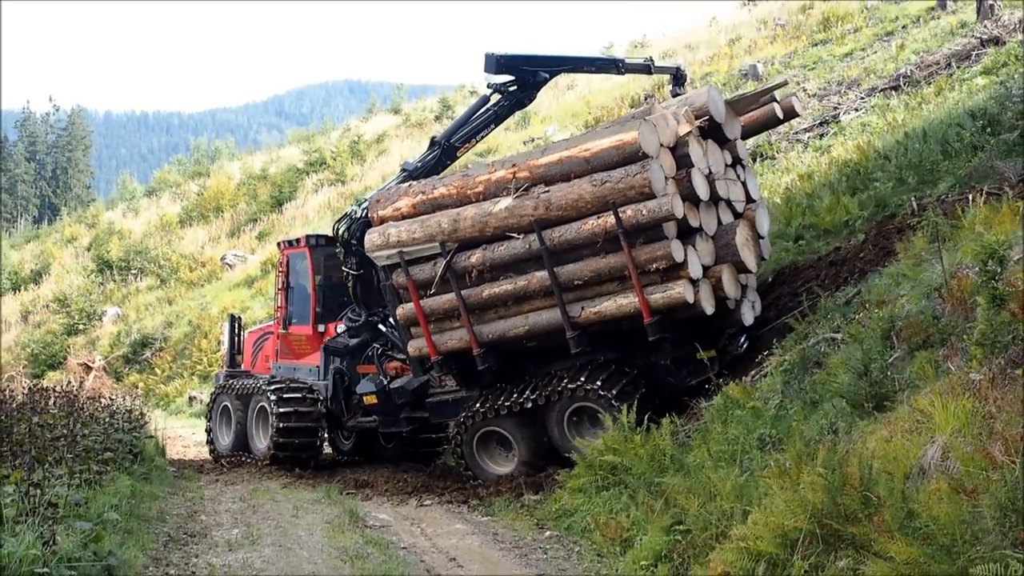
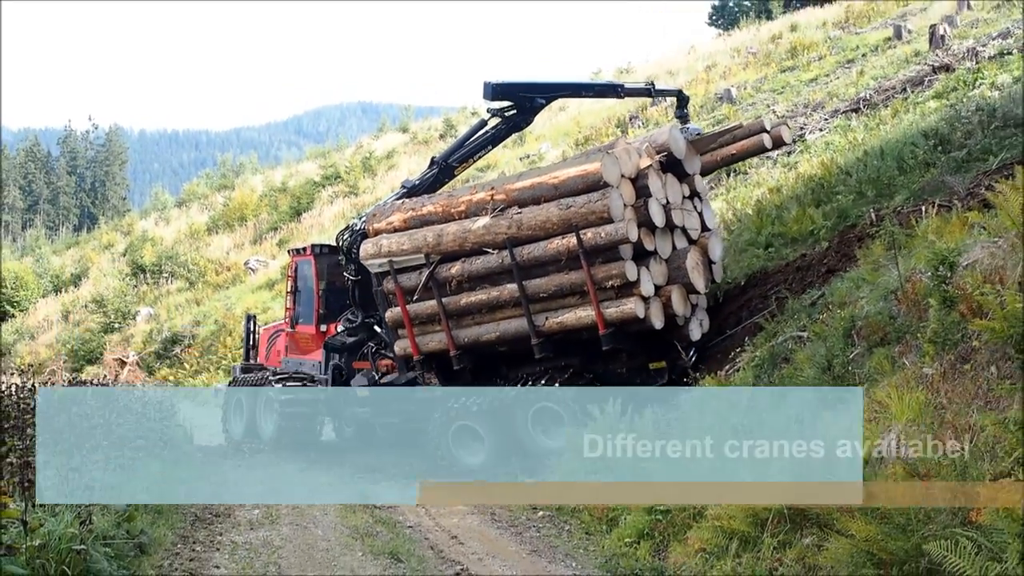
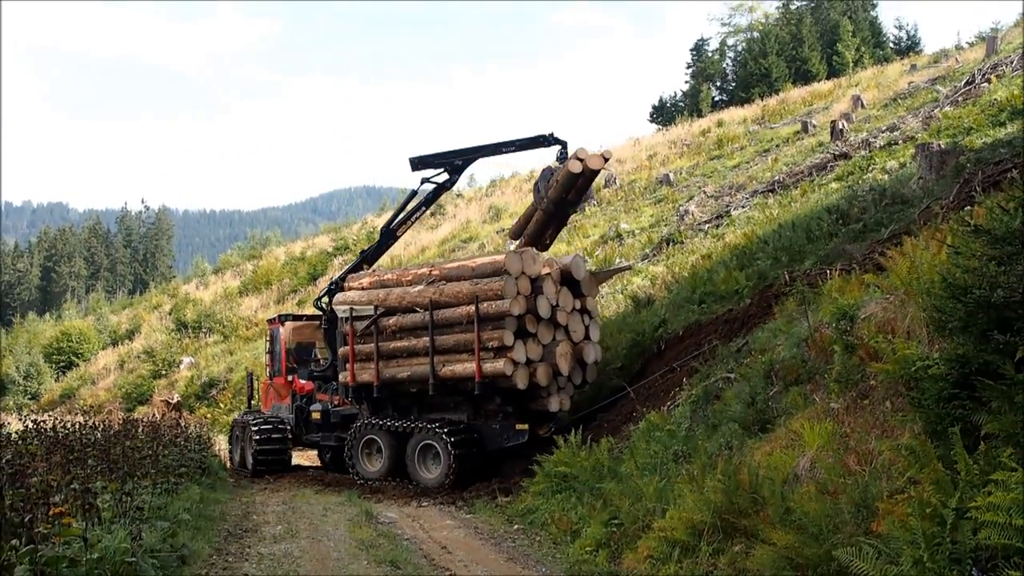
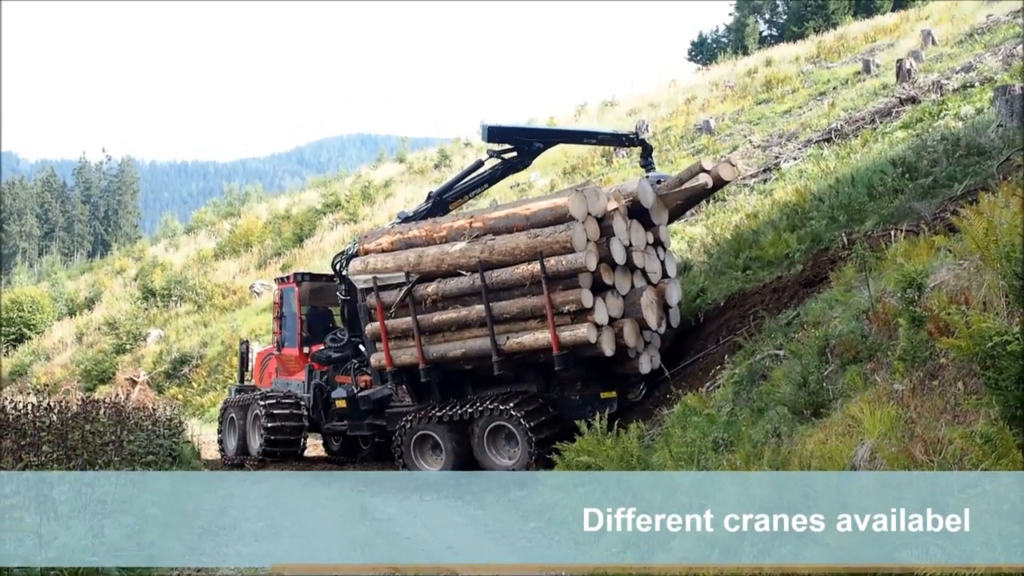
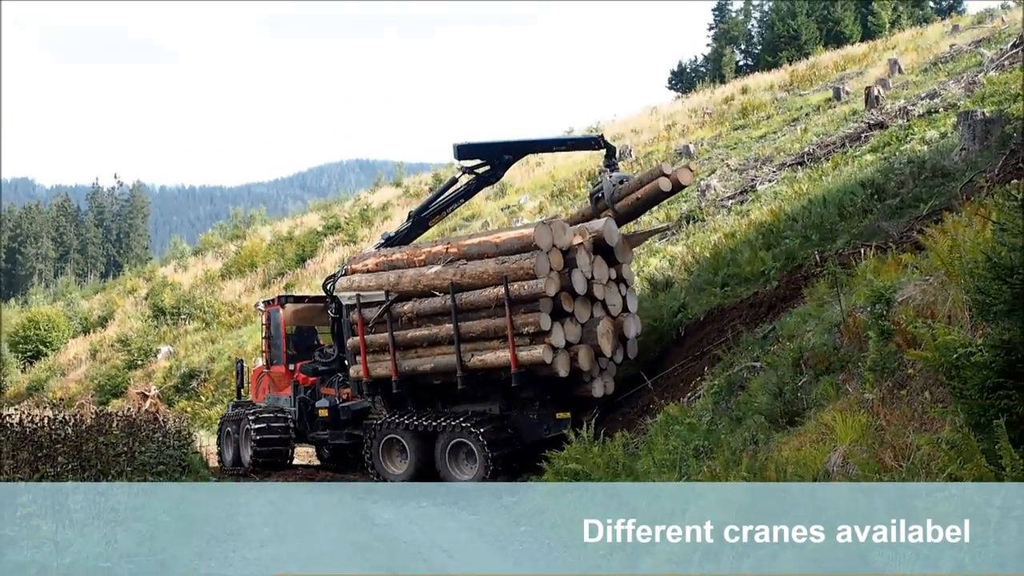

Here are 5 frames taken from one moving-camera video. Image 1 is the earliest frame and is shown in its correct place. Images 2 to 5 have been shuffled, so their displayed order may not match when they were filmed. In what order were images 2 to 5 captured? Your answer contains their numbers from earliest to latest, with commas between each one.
2, 4, 5, 3
